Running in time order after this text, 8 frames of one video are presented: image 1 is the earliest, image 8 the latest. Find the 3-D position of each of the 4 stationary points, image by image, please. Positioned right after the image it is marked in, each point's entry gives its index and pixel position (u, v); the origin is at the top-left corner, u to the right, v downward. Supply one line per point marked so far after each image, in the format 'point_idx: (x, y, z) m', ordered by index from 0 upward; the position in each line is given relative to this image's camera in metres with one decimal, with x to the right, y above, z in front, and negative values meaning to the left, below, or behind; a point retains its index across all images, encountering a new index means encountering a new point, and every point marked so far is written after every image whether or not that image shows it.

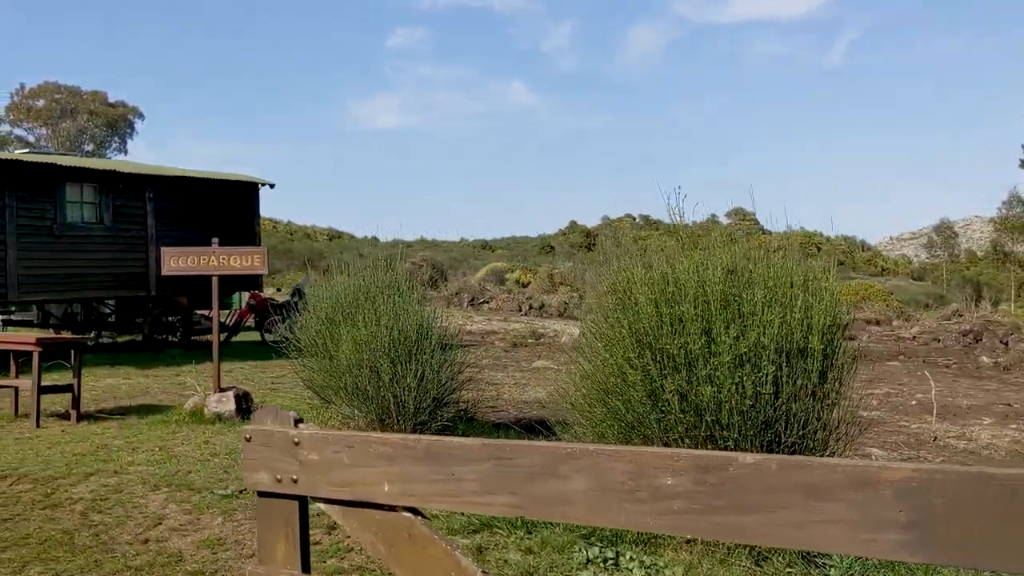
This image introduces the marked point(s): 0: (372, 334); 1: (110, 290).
0: (-1.0, -0.3, +7.3) m
1: (-6.3, 0.0, +15.3) m
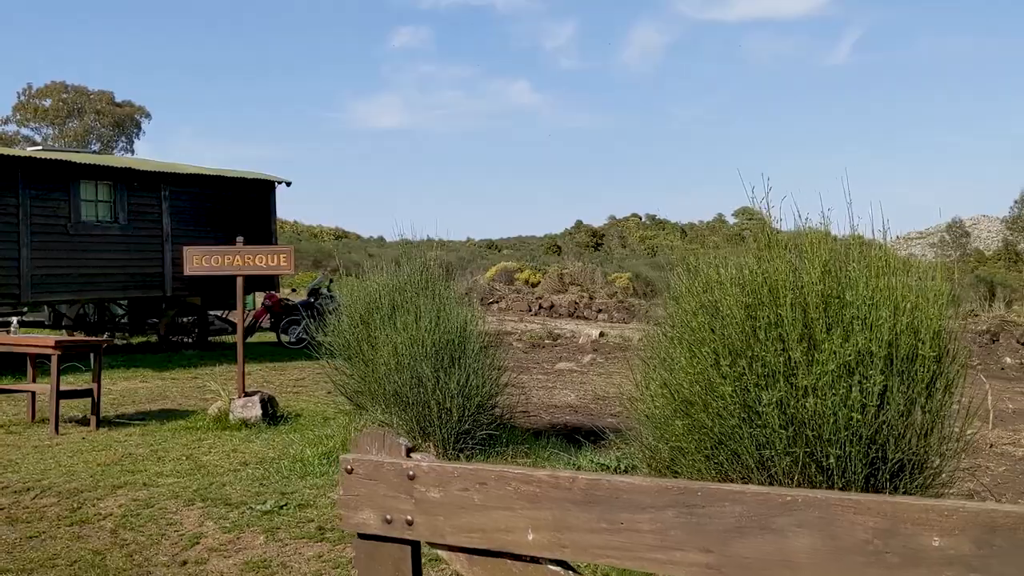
0: (-0.7, -0.3, +6.9) m
1: (-5.9, 0.0, +15.0) m
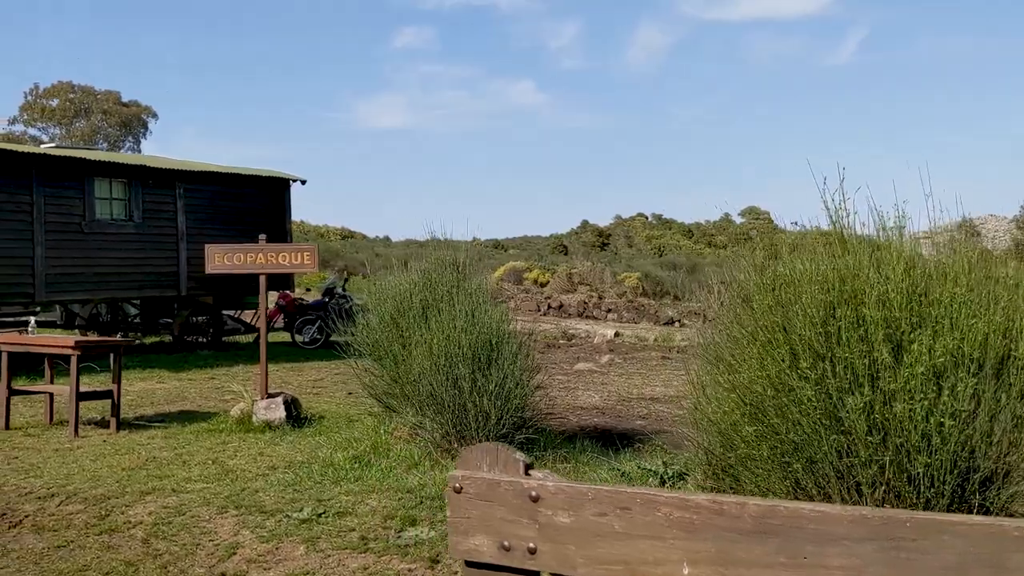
0: (-0.4, -0.3, +6.7) m
1: (-5.6, 0.0, +14.8) m
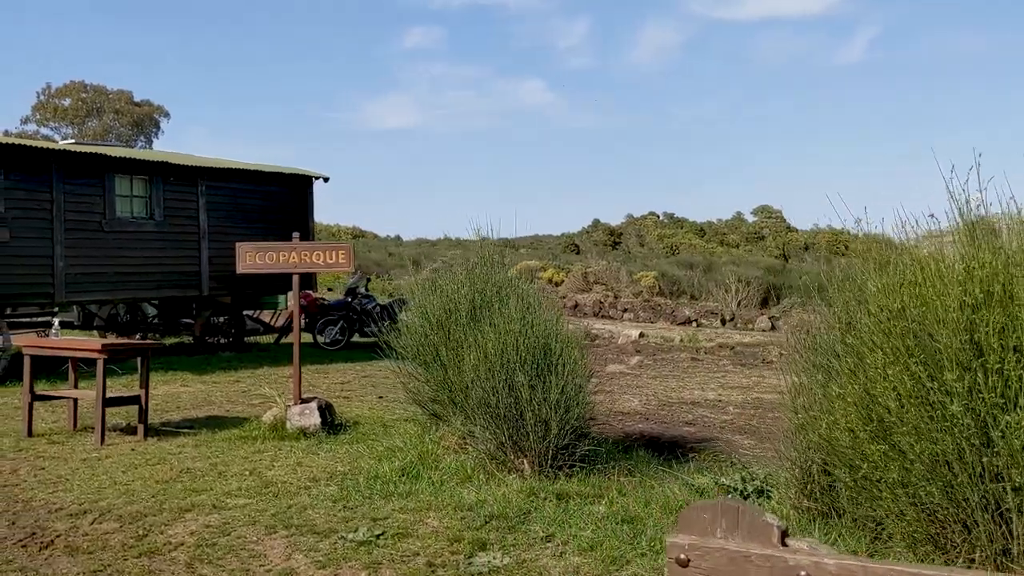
0: (0.0, -0.3, +6.2) m
1: (-5.2, 0.0, +14.4) m
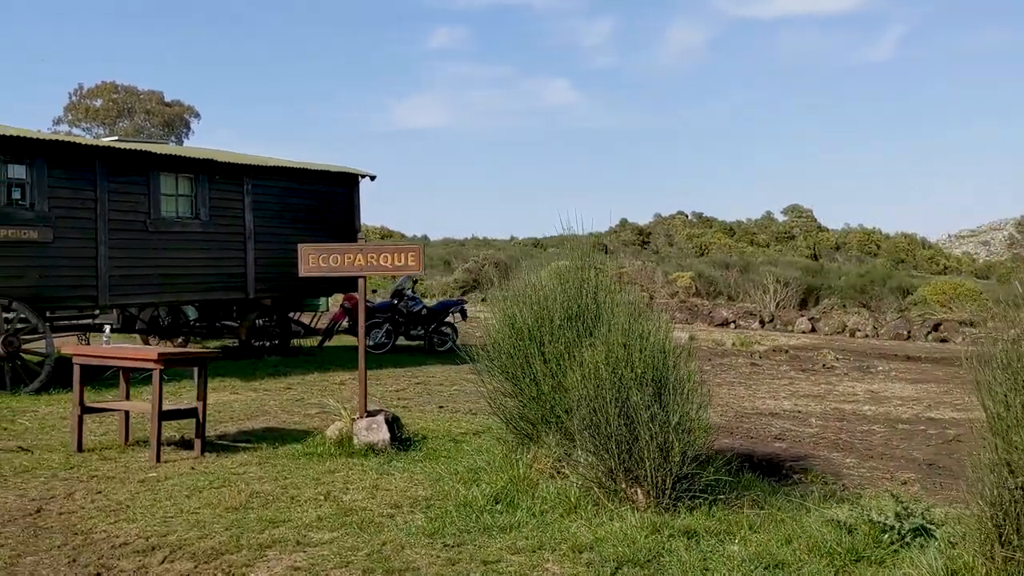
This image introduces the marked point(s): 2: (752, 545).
0: (+0.6, -0.4, +5.6) m
1: (-4.3, -0.1, +13.9) m
2: (+1.2, -1.2, +4.7) m
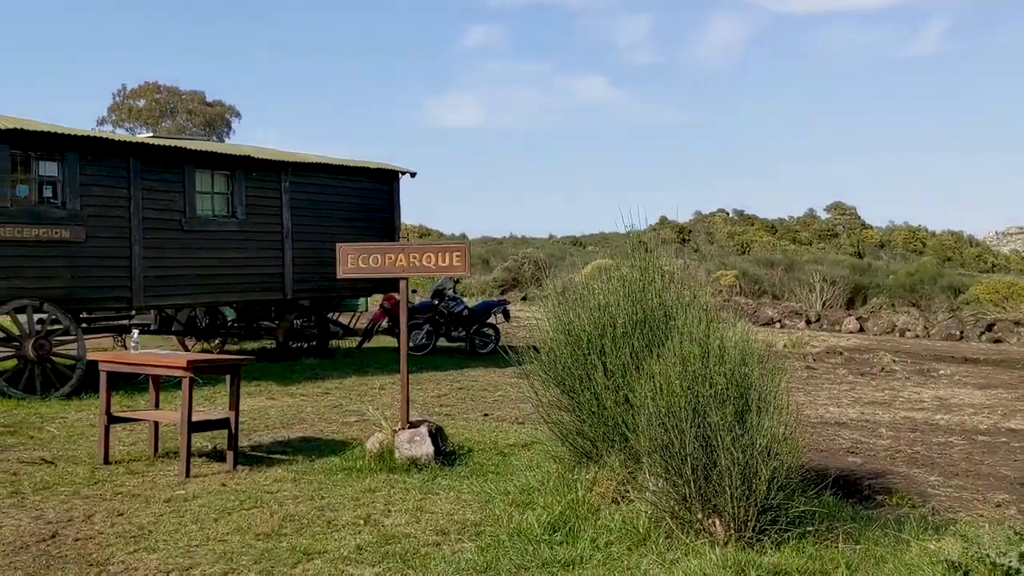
0: (+0.9, -0.4, +5.0) m
1: (-3.7, -0.1, +13.5) m
2: (+1.4, -1.3, +4.1) m
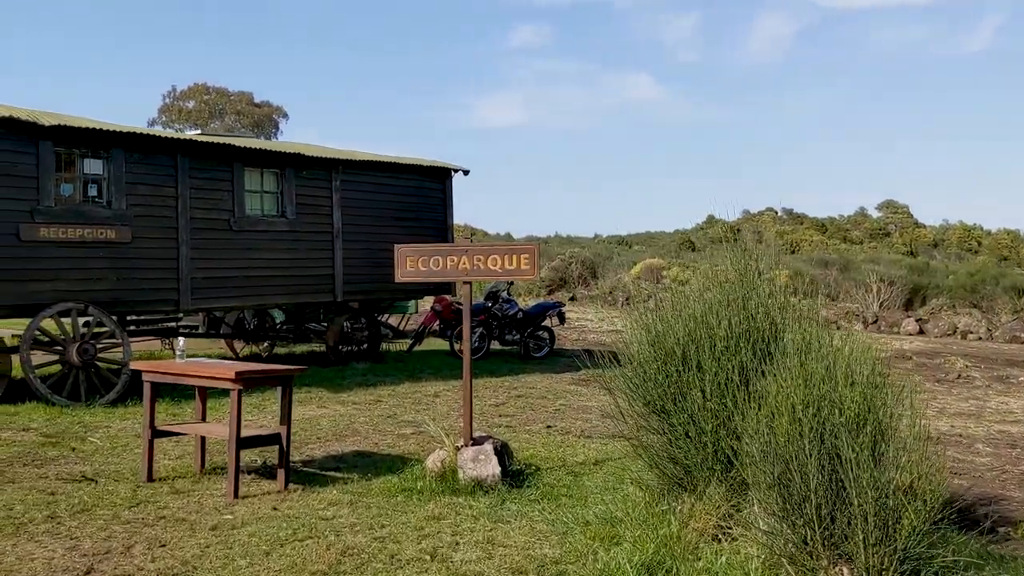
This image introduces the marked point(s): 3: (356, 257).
0: (+1.3, -0.4, +4.3) m
1: (-2.9, -0.1, +13.0) m
2: (+1.8, -1.3, +3.4) m
3: (-2.2, +0.4, +13.9) m
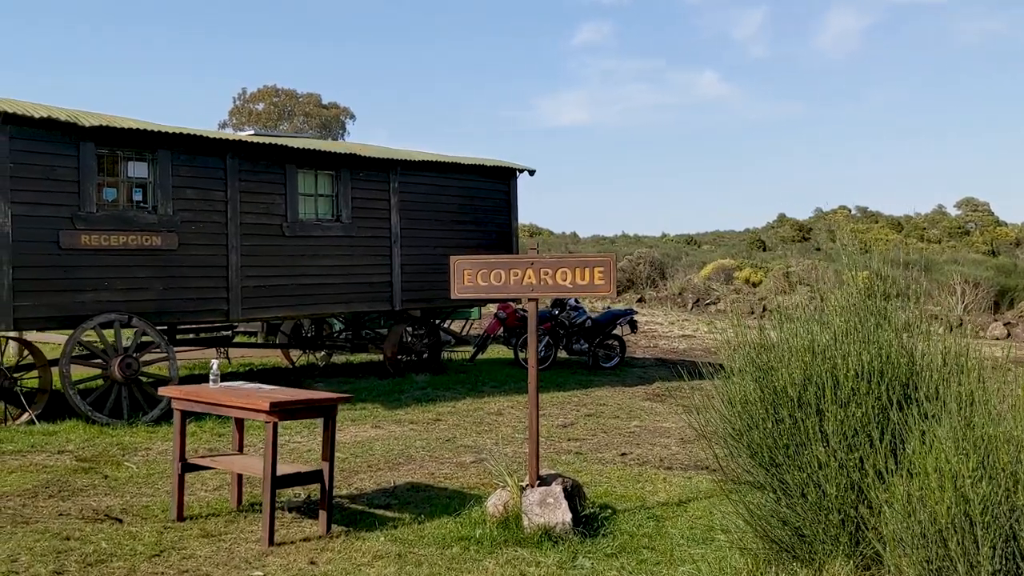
0: (+1.6, -0.6, +3.4) m
1: (-2.1, -0.2, +12.3) m
2: (+2.0, -1.4, +2.4) m
3: (-1.3, +0.3, +13.1) m
